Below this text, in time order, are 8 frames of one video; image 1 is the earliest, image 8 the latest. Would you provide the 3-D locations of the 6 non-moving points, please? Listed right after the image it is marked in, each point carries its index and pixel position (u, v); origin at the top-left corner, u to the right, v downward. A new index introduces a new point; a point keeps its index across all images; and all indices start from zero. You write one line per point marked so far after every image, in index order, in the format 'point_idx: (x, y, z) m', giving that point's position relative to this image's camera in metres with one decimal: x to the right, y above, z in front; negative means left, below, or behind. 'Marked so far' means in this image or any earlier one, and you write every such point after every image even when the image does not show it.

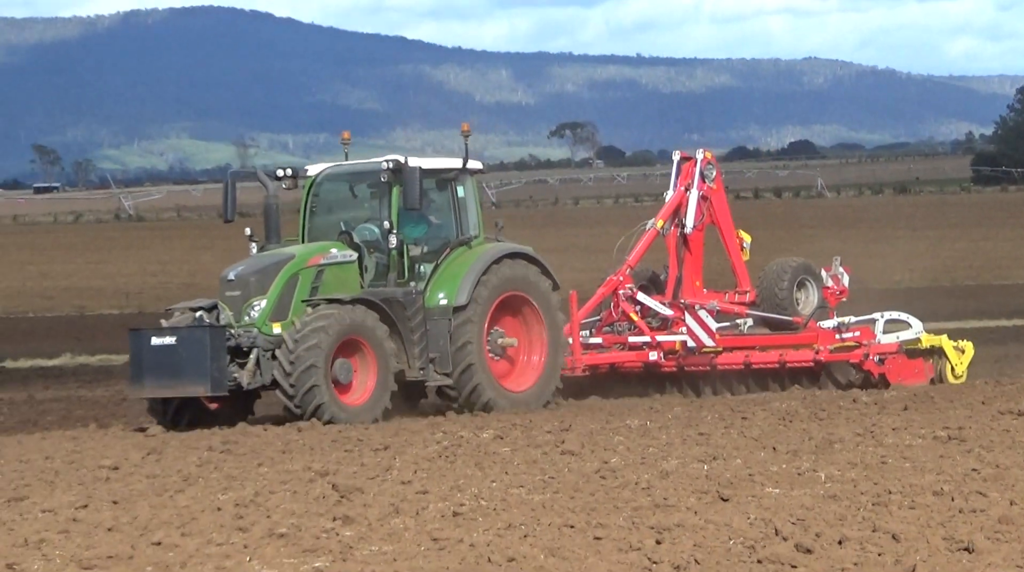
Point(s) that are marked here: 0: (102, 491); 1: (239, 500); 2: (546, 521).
0: (-2.0, -1.0, +9.8) m
1: (-1.3, -1.1, +9.6) m
2: (+0.2, -1.1, +9.3) m
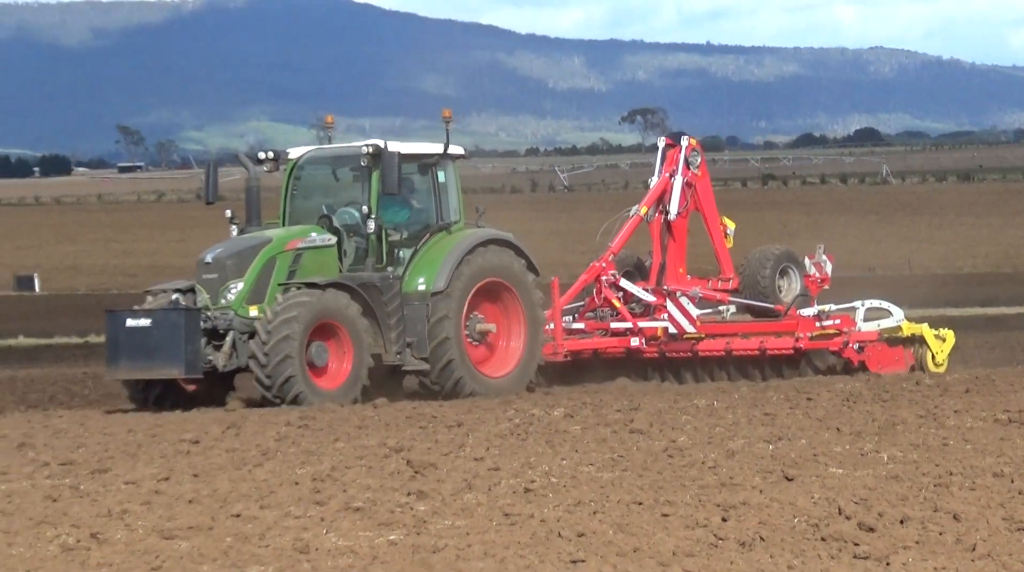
0: (-1.7, -0.9, +10.1) m
1: (-1.0, -1.0, +9.9) m
2: (+0.5, -1.1, +9.6) m
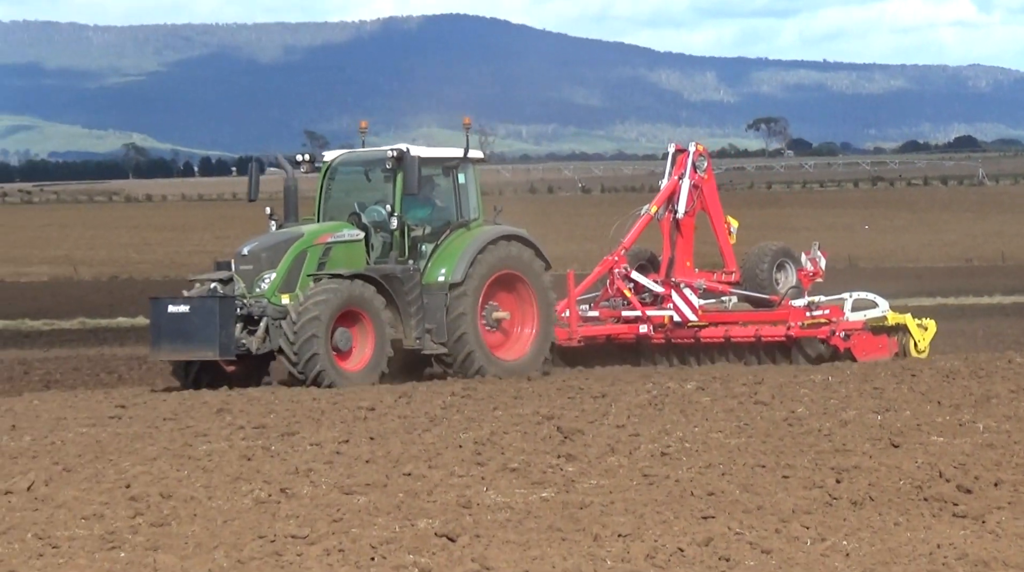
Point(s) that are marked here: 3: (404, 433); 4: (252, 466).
0: (-0.9, -0.9, +11.3) m
1: (-0.2, -0.9, +11.1) m
2: (+1.3, -1.0, +10.8) m
3: (-0.6, -0.9, +11.3) m
4: (-1.5, -1.0, +10.8) m
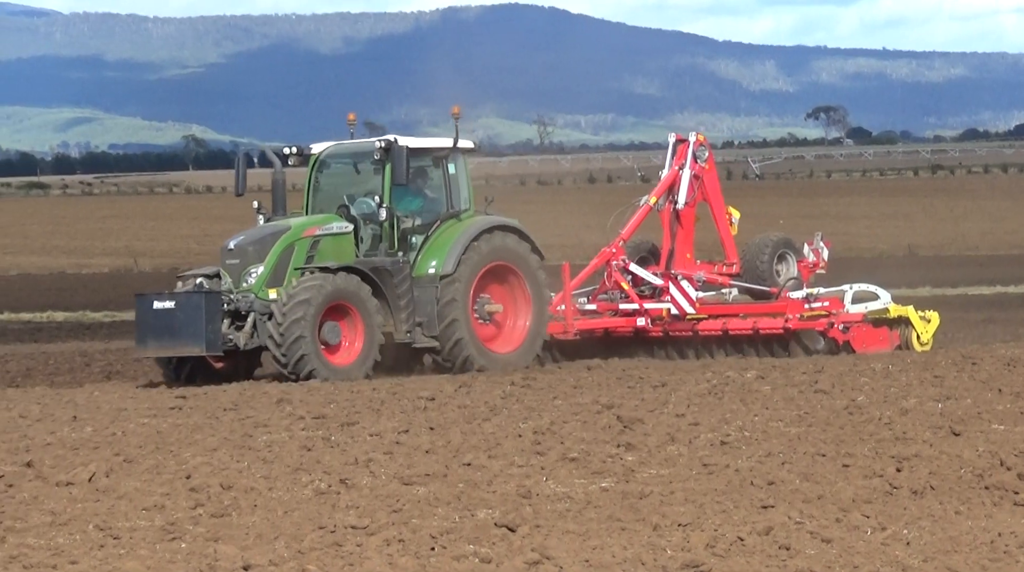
0: (-0.5, -0.8, +11.4) m
1: (+0.2, -0.8, +11.1) m
2: (+1.6, -0.9, +10.8) m
3: (-0.3, -0.8, +11.3) m
4: (-1.1, -1.0, +10.9) m
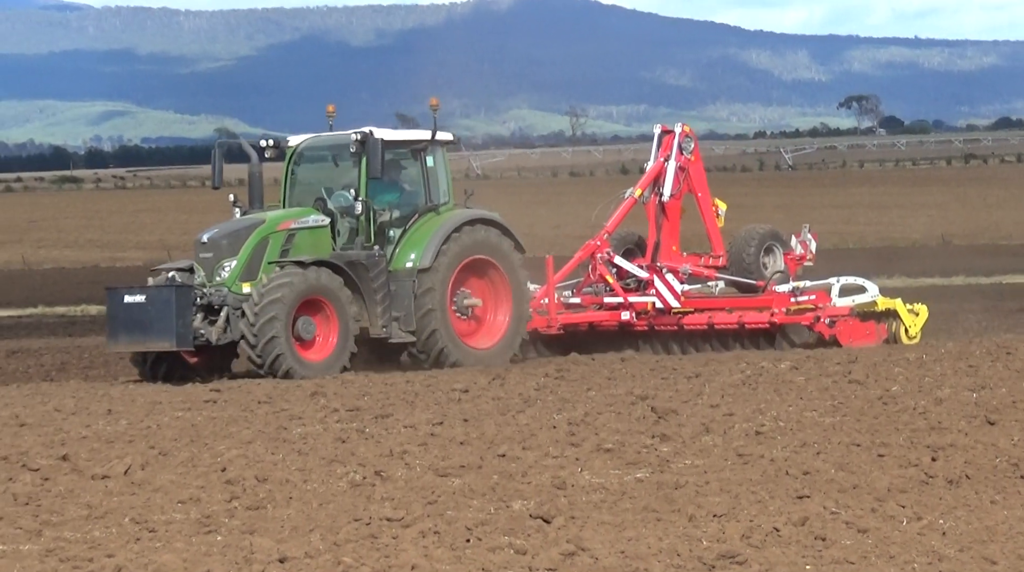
0: (-0.3, -0.7, +11.4) m
1: (+0.4, -0.8, +11.1) m
2: (+1.8, -0.9, +10.8) m
3: (-0.1, -0.8, +11.3) m
4: (-0.9, -0.9, +10.9) m
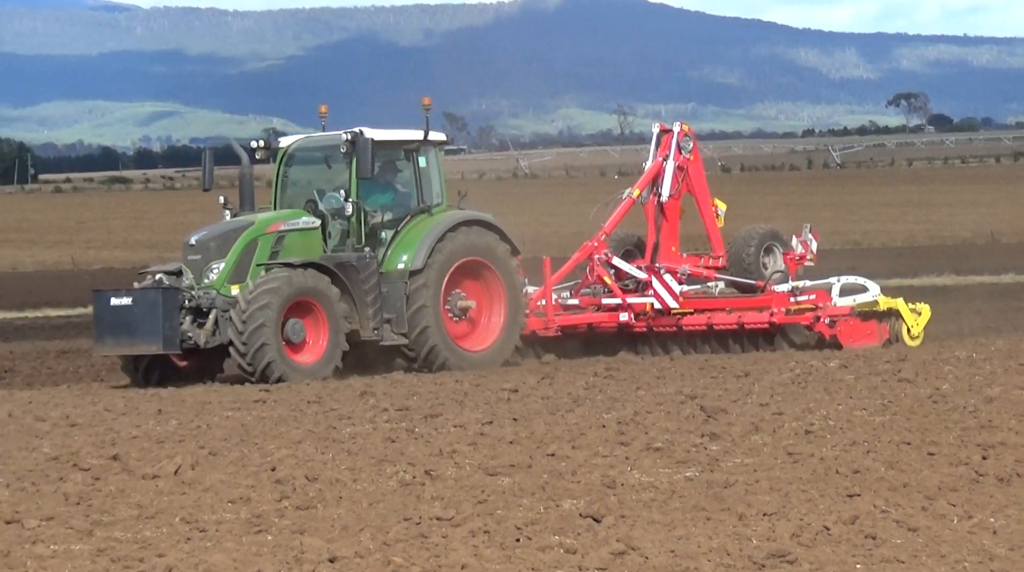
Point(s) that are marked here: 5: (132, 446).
0: (-0.1, -0.7, +11.4) m
1: (+0.6, -0.8, +11.1) m
2: (+2.1, -0.9, +10.8) m
3: (+0.2, -0.8, +11.3) m
4: (-0.7, -0.9, +10.9) m
5: (-2.2, -0.9, +11.0) m
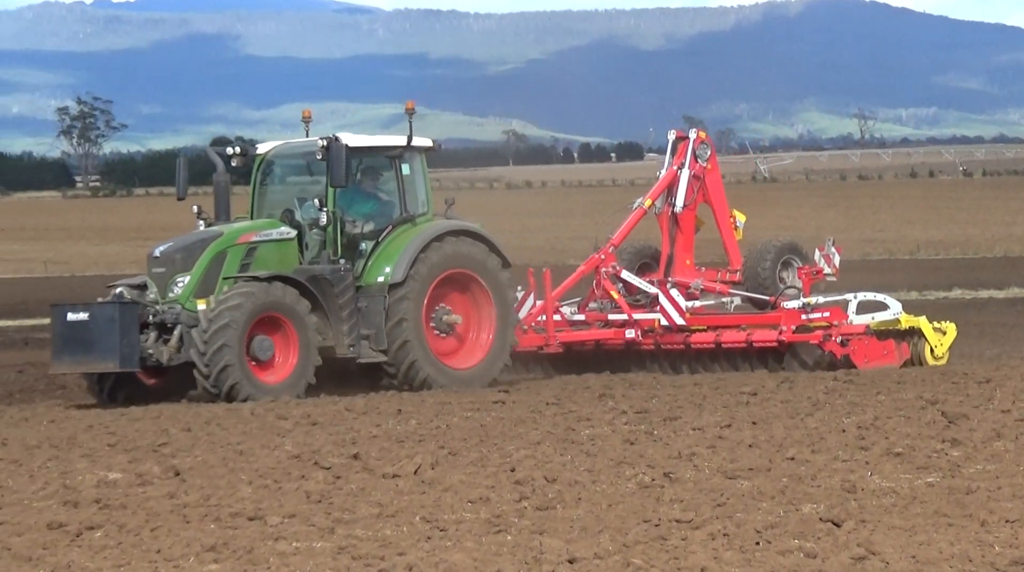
0: (+1.3, -0.8, +11.4) m
1: (+2.0, -0.8, +11.1) m
2: (+3.5, -0.9, +10.7) m
3: (+1.6, -0.8, +11.3) m
4: (+0.7, -0.9, +10.9) m
5: (-0.8, -0.9, +11.1) m
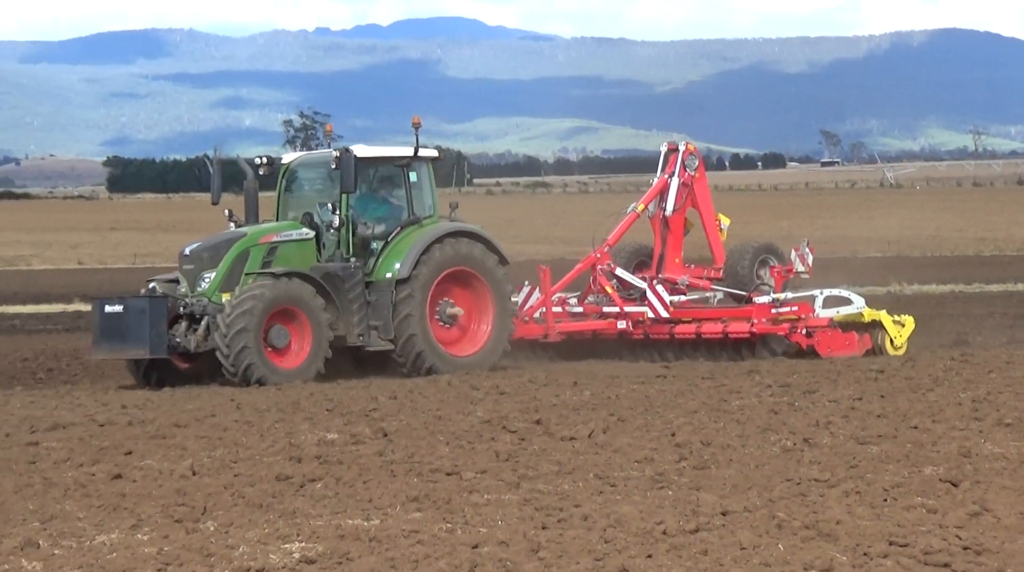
0: (+2.4, -0.7, +13.1) m
1: (+3.1, -0.7, +12.8) m
2: (+4.5, -0.9, +12.2) m
3: (+2.7, -0.7, +13.0) m
4: (+1.8, -0.9, +12.6) m
5: (+0.2, -0.9, +12.9) m
